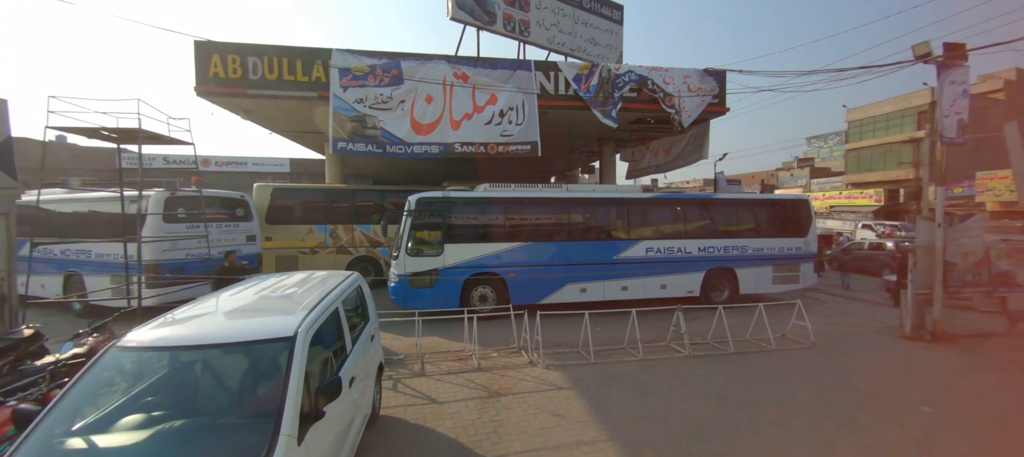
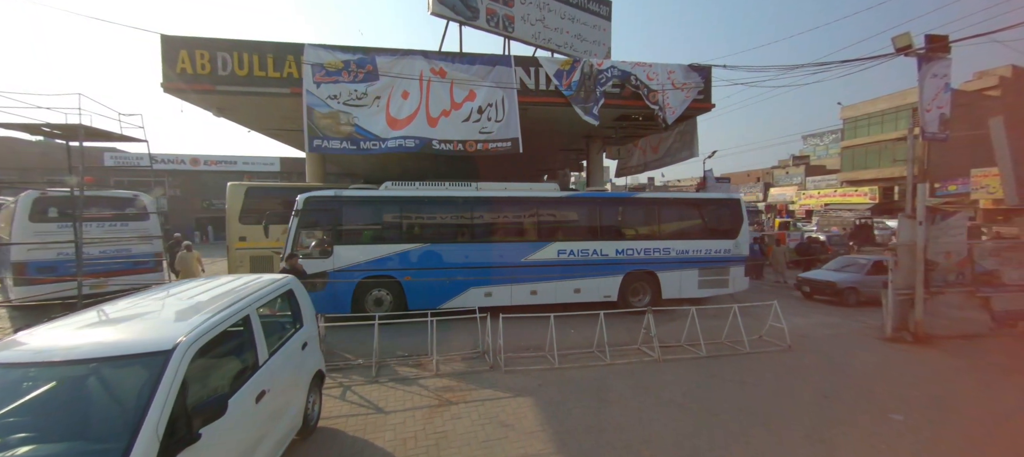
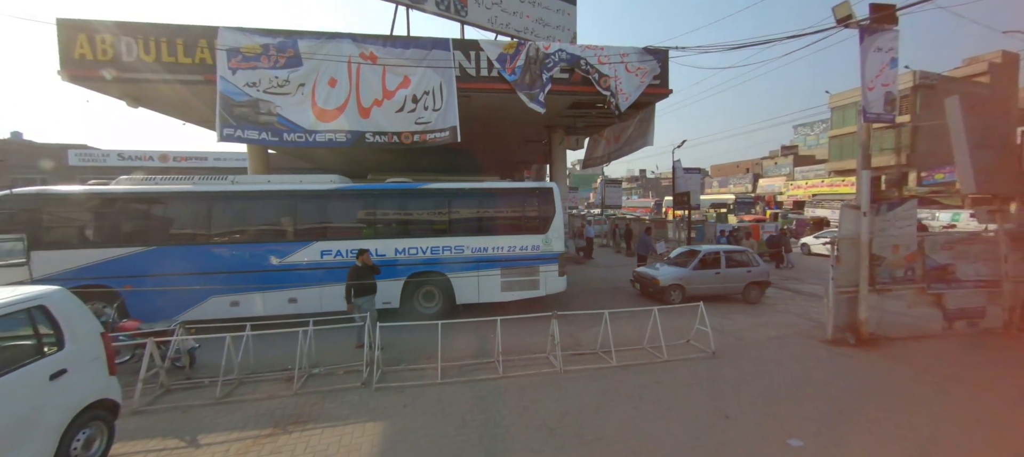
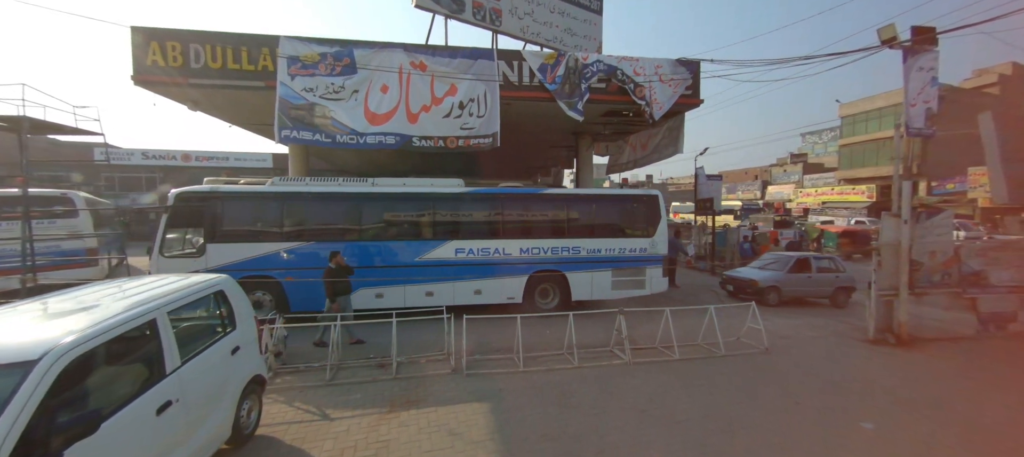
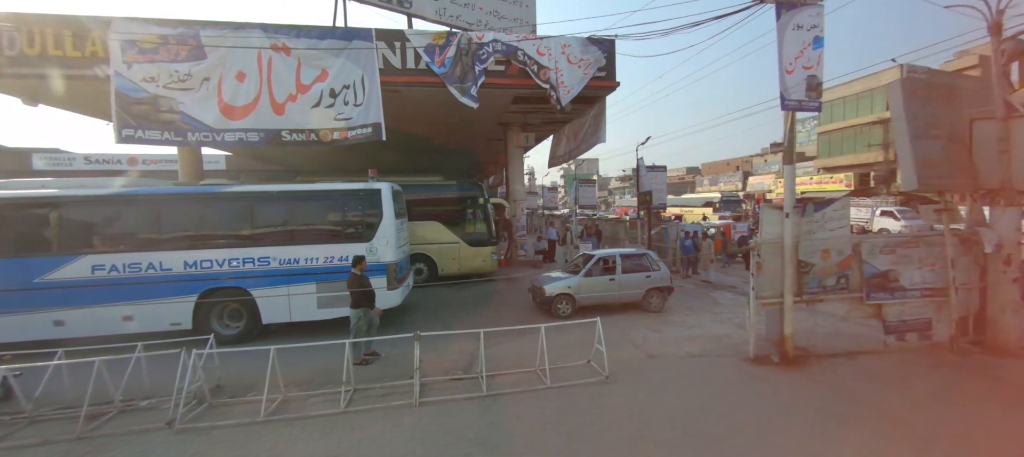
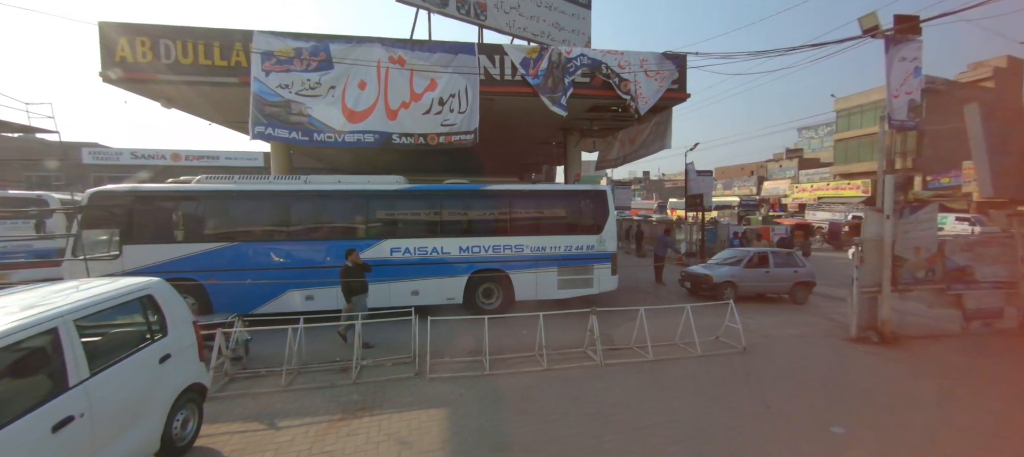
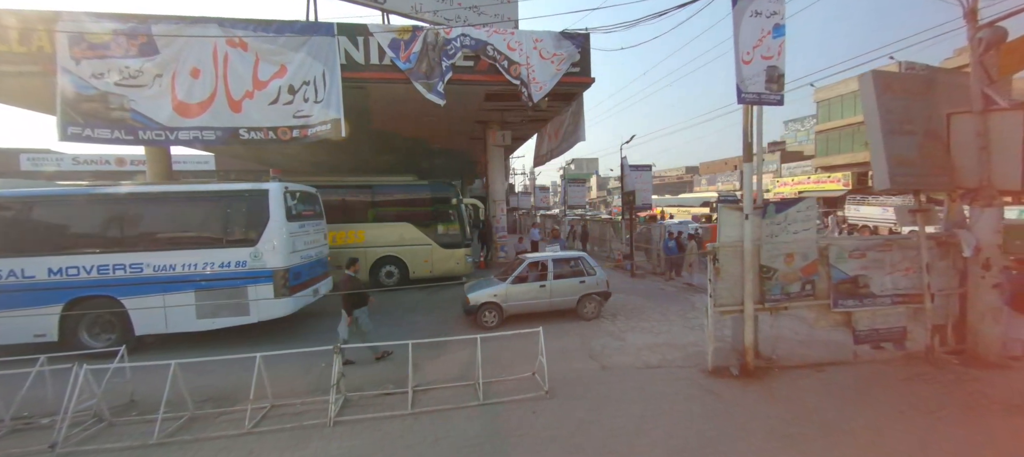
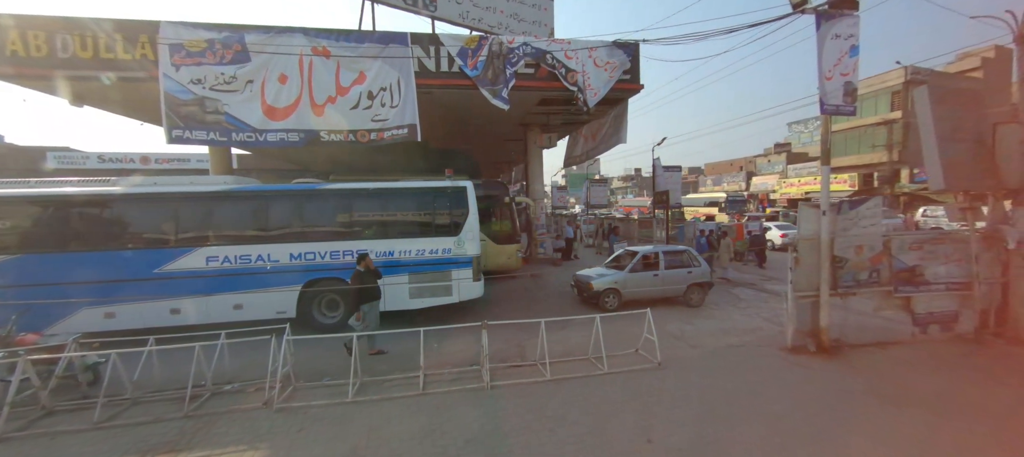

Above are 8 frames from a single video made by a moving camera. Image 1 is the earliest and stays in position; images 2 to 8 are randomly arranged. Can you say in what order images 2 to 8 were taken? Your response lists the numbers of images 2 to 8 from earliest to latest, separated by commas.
2, 4, 6, 3, 8, 5, 7
